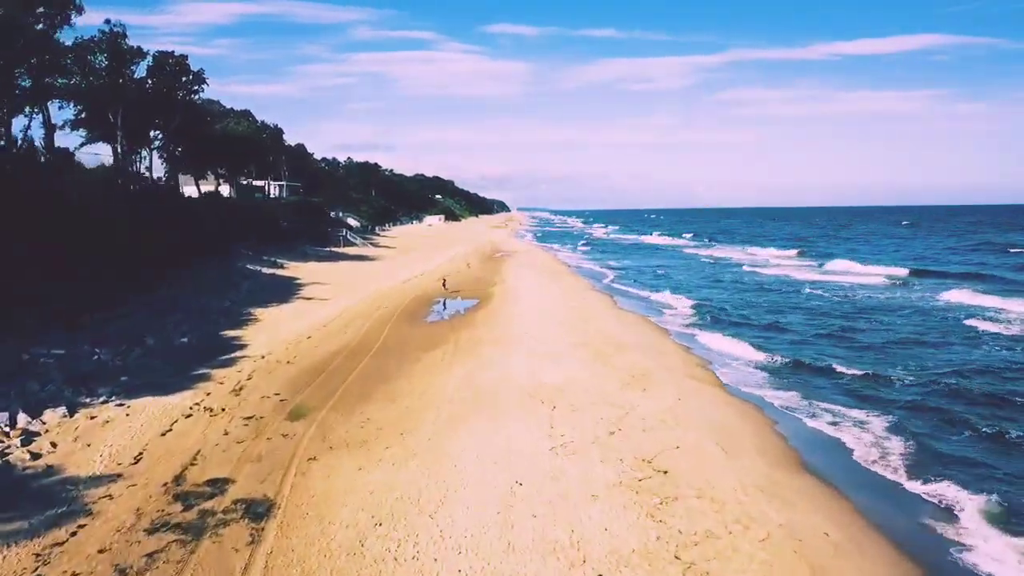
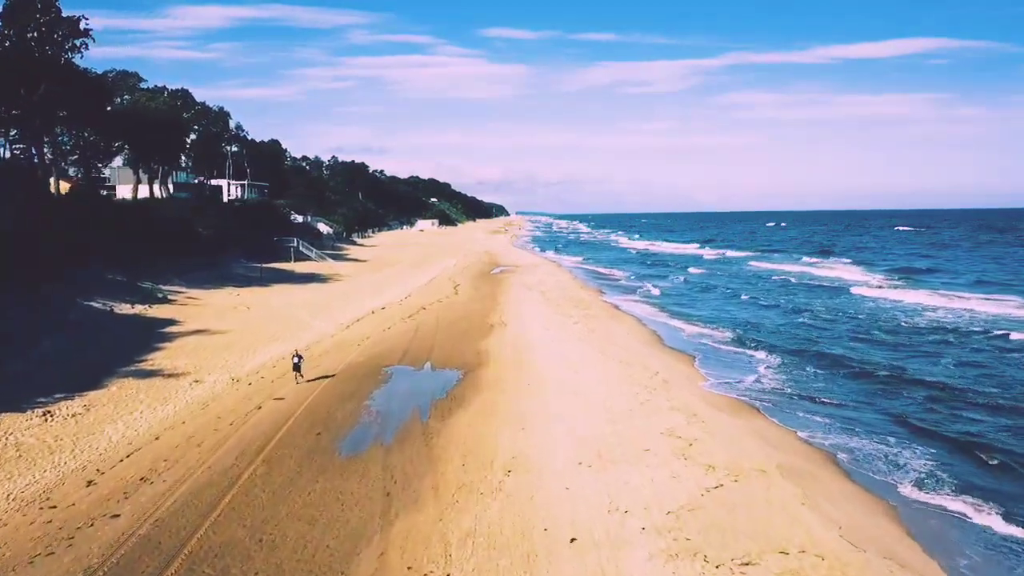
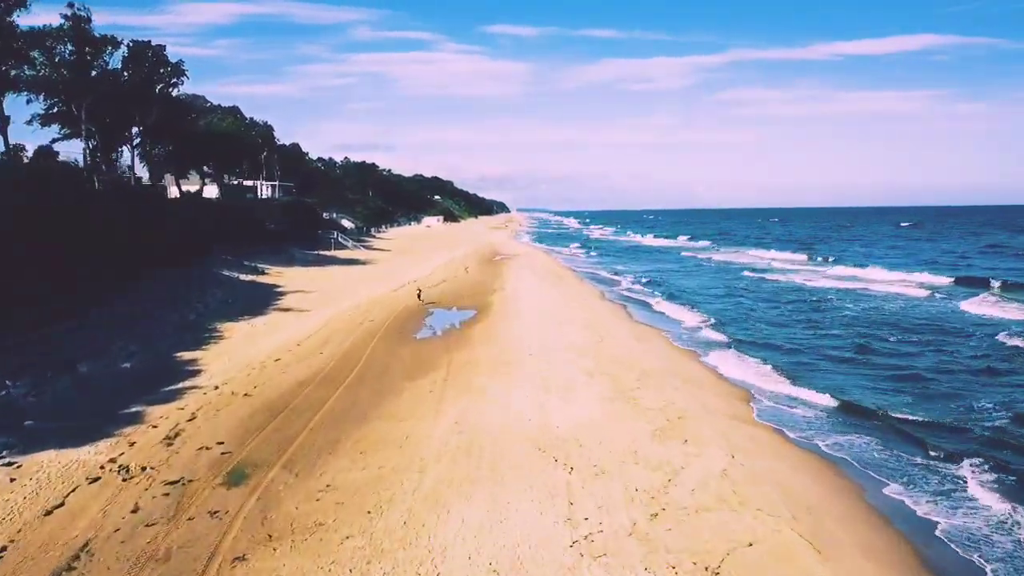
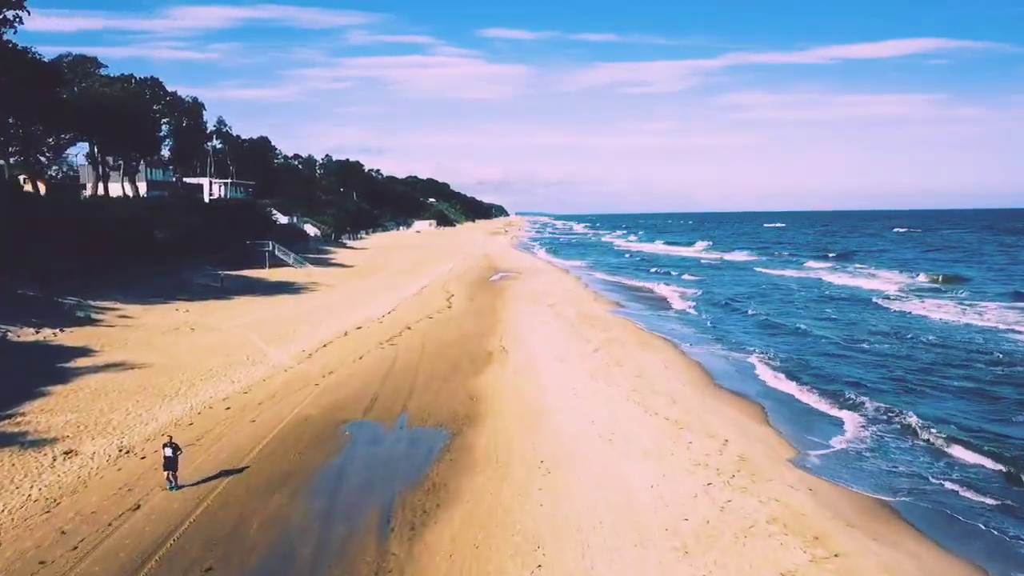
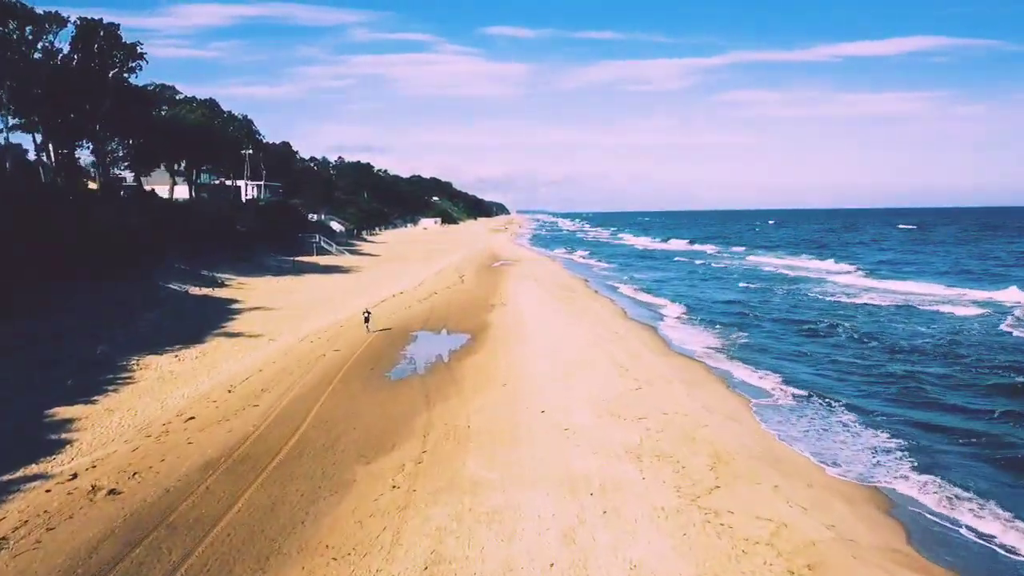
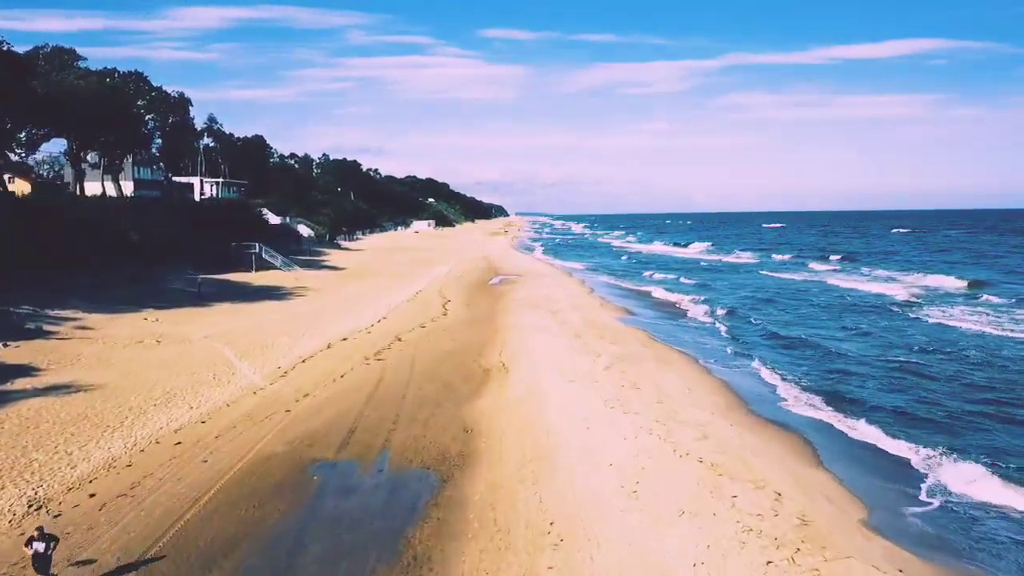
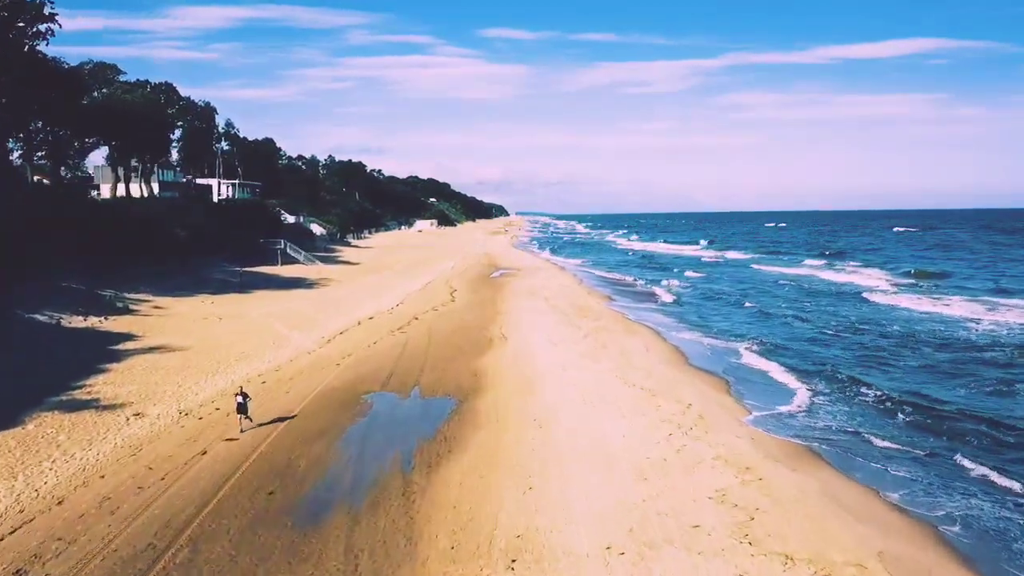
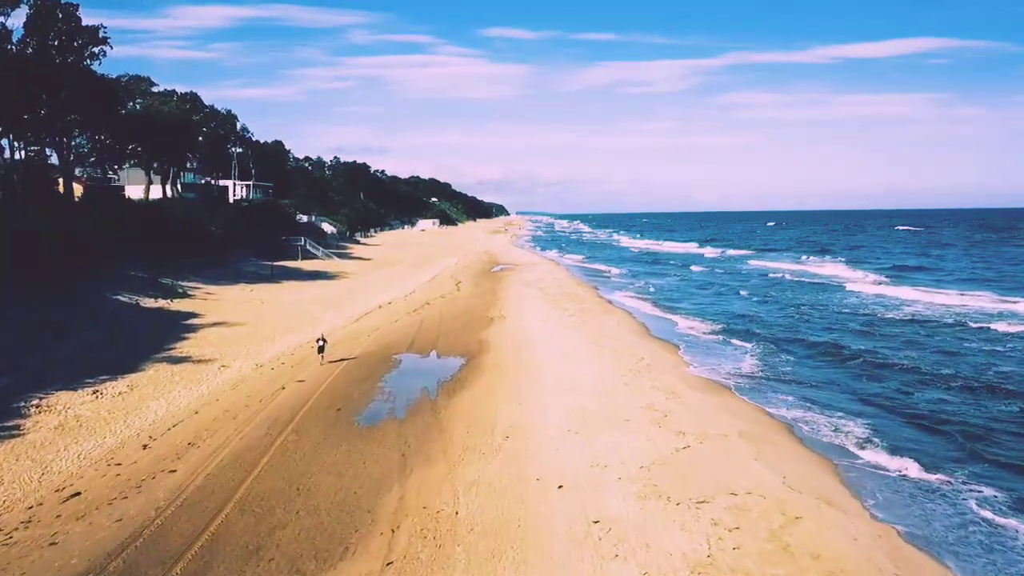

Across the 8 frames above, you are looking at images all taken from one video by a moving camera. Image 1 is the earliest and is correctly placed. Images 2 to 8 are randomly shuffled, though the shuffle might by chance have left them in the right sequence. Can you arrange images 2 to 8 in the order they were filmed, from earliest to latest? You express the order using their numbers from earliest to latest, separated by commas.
3, 5, 8, 2, 7, 4, 6
